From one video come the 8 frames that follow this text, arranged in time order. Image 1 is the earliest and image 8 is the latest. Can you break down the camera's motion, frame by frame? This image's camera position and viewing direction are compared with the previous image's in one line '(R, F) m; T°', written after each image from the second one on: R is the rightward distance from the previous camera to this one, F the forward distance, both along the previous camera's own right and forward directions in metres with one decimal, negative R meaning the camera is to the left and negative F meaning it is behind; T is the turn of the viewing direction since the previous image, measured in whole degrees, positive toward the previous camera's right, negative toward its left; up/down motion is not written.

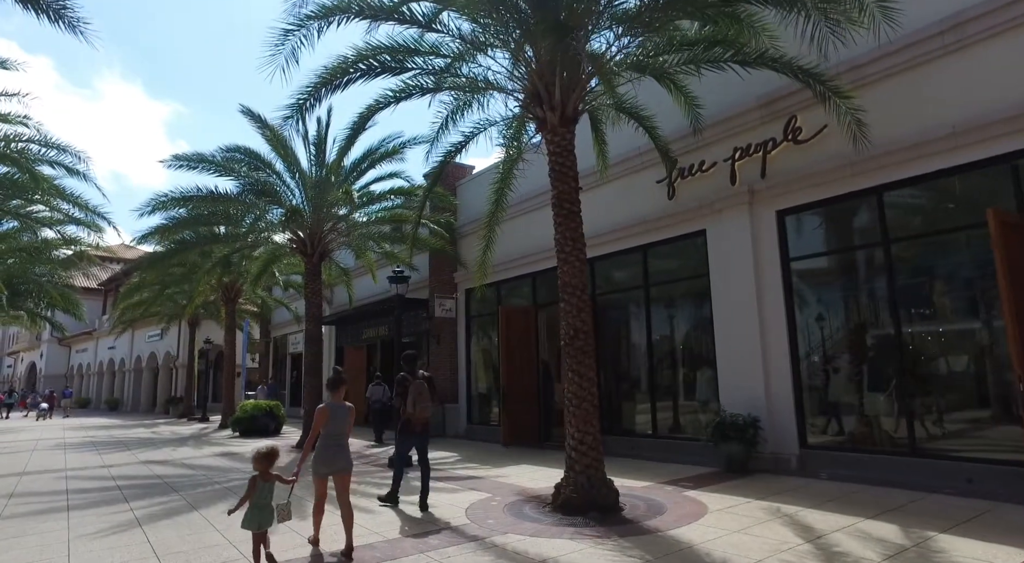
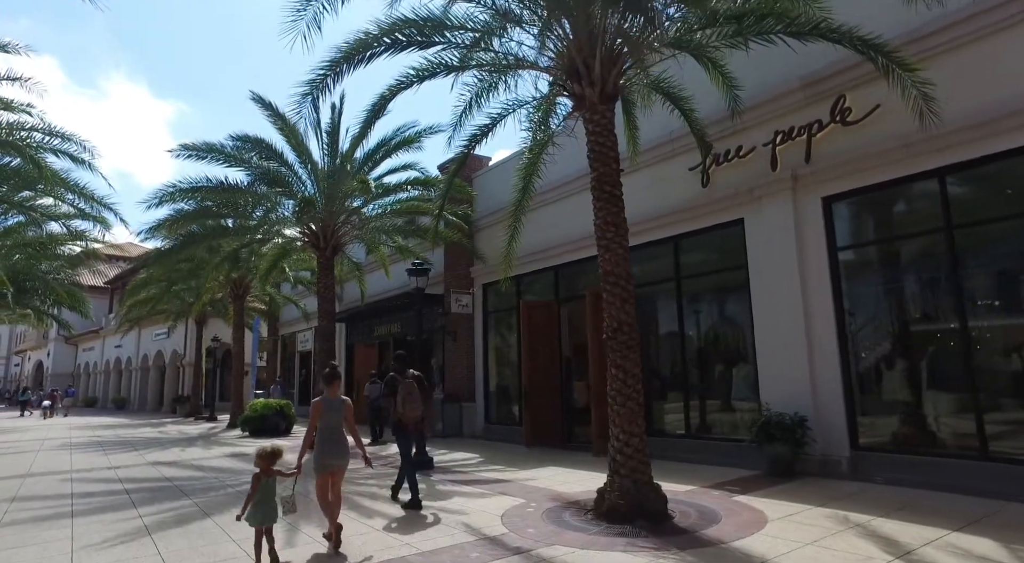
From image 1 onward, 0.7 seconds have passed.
(-0.4, +0.6) m; 0°
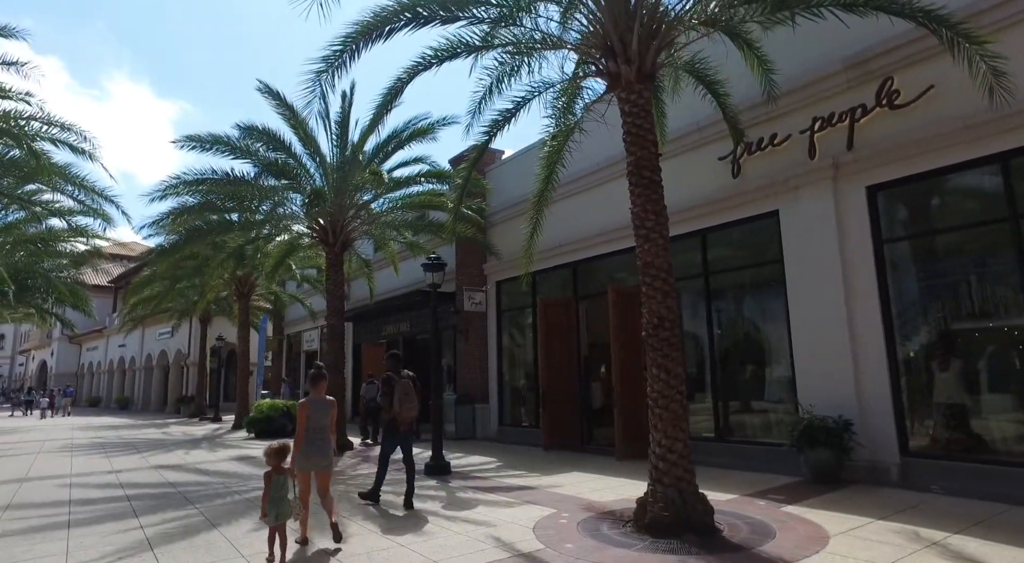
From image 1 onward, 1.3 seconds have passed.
(-0.3, +0.6) m; 0°
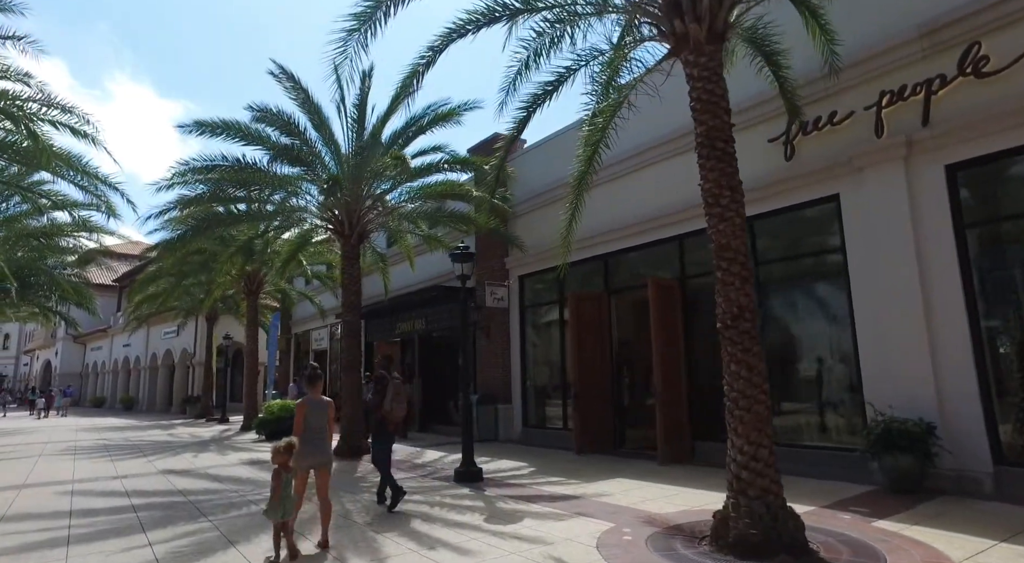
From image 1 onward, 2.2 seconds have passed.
(-0.5, +0.8) m; 0°
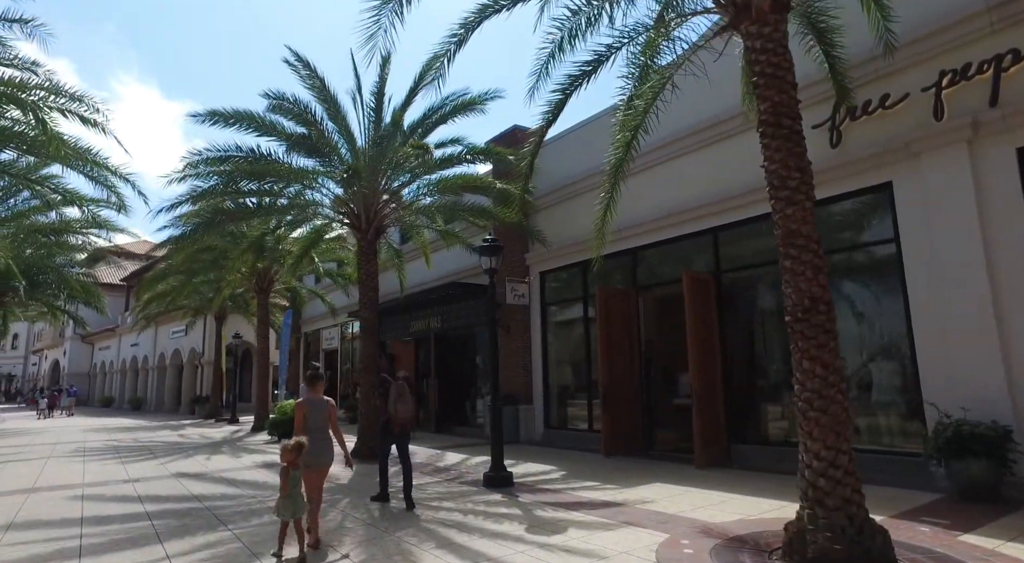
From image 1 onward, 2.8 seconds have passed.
(-0.4, +0.5) m; 0°
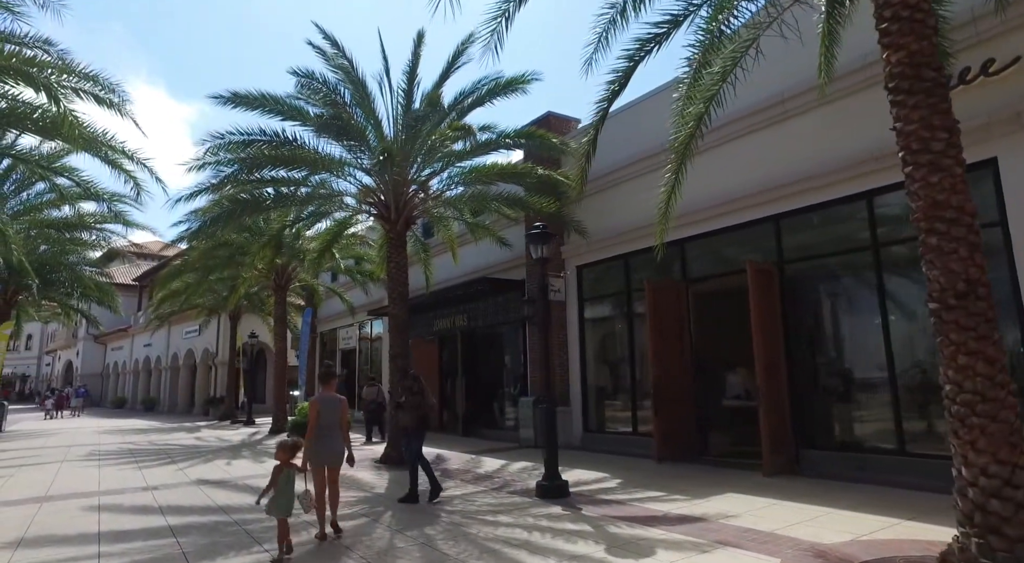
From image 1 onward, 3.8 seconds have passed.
(-0.6, +0.9) m; -1°
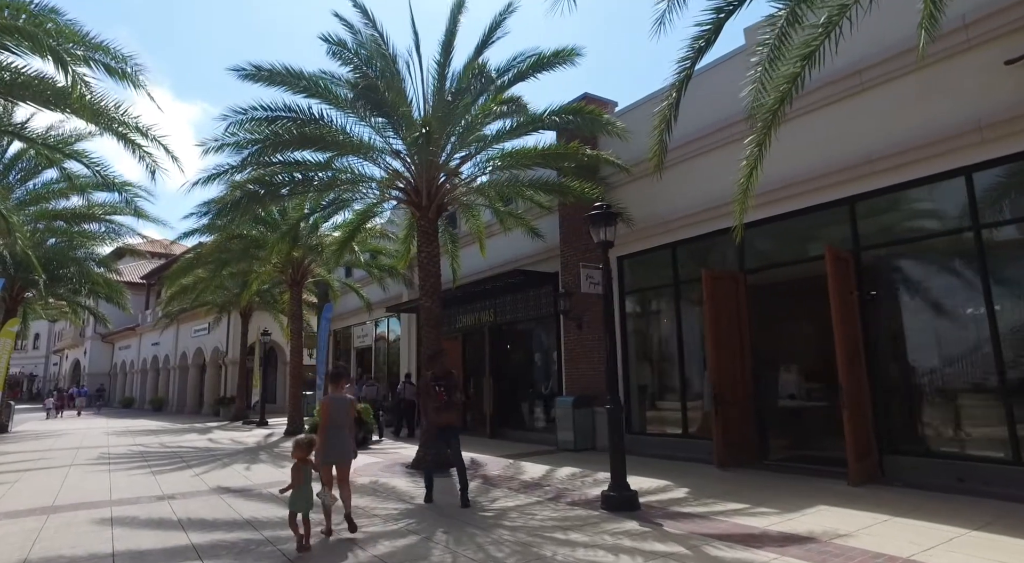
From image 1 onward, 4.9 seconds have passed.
(-0.7, +0.9) m; 0°
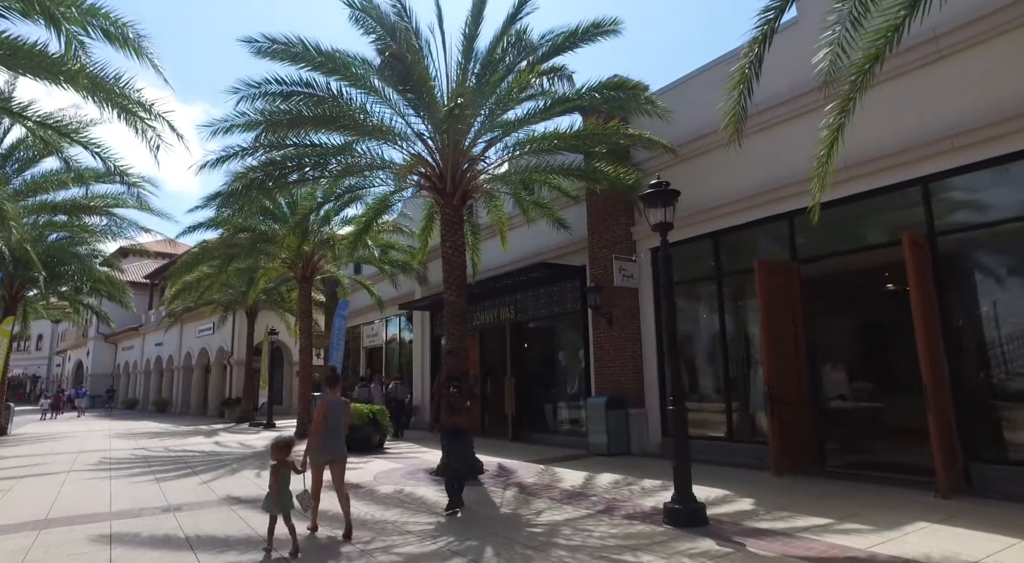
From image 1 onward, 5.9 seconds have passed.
(-0.5, +0.9) m; 0°
